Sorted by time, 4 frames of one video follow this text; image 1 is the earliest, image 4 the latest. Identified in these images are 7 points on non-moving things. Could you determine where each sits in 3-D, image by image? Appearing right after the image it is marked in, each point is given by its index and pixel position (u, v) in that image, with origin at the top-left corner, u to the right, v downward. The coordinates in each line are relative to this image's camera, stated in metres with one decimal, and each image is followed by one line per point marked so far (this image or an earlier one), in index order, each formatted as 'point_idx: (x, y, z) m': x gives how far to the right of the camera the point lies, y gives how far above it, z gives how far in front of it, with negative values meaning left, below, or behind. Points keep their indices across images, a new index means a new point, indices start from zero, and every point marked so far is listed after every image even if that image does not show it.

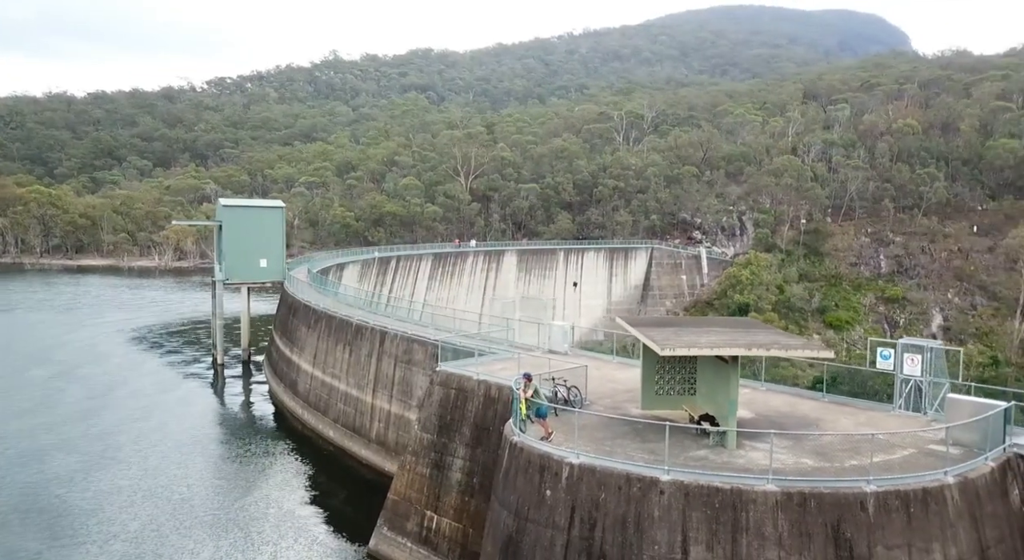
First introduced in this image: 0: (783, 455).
0: (+4.7, -3.0, +13.5) m
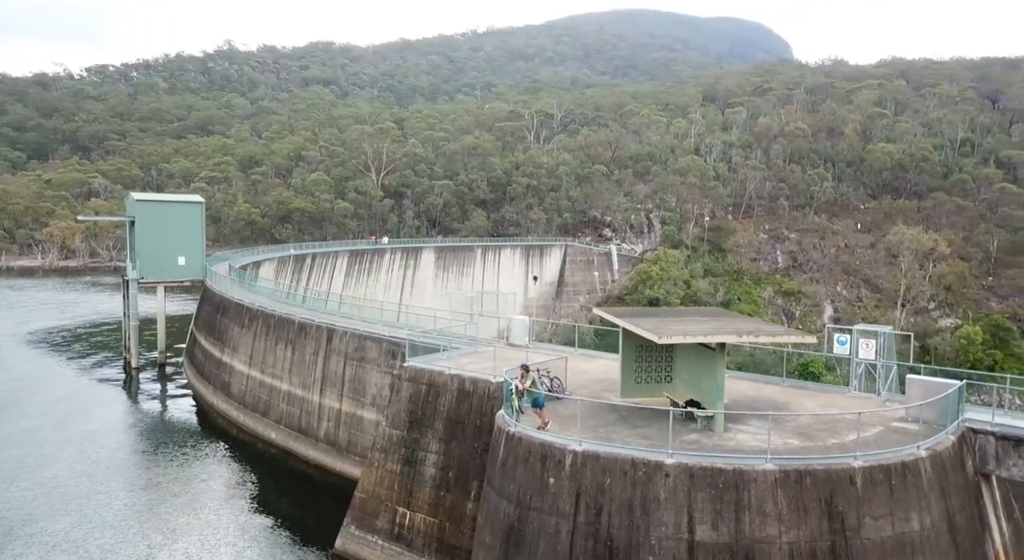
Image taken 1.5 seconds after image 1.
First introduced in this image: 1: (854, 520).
0: (+4.8, -2.9, +14.5) m
1: (+5.5, -3.9, +12.6) m
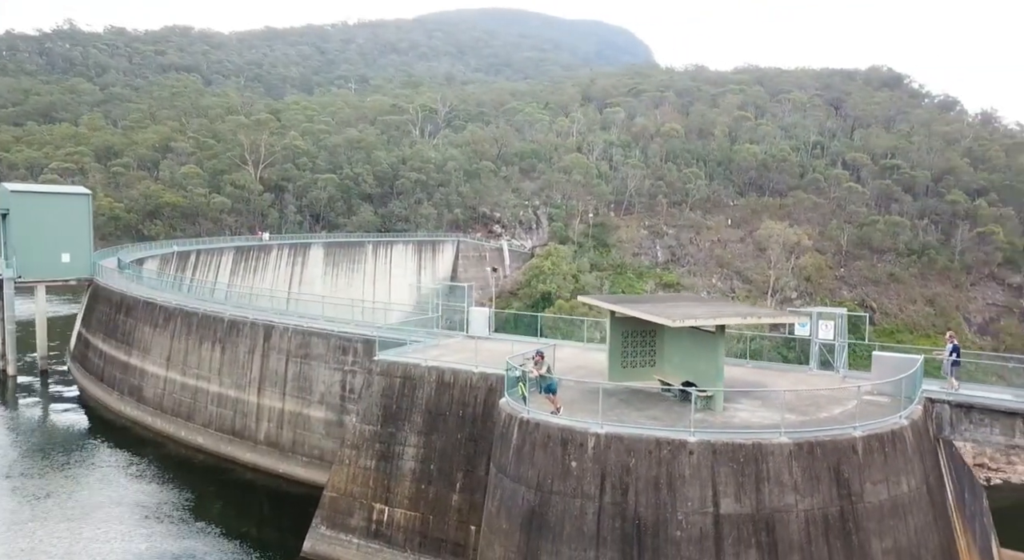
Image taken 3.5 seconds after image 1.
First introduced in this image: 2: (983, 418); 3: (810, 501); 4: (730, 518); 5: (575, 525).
0: (+5.0, -2.6, +15.5) m
1: (+6.1, -3.6, +13.8) m
2: (+10.2, -3.0, +16.9) m
3: (+5.2, -3.8, +13.6) m
4: (+3.7, -4.1, +13.5) m
5: (+1.1, -4.4, +14.0) m
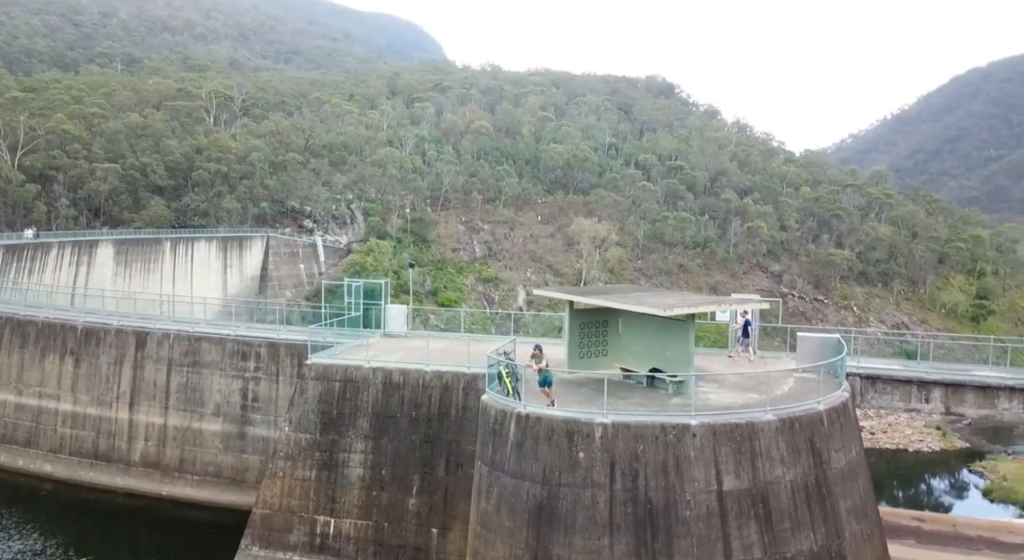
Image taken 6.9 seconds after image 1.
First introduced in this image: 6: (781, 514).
0: (+4.6, -2.4, +16.7) m
1: (+6.2, -3.4, +15.3) m
2: (+9.2, -2.6, +19.4) m
3: (+5.3, -3.6, +14.8) m
4: (+4.0, -3.9, +14.3) m
5: (+1.4, -4.2, +14.1) m
6: (+5.0, -4.3, +14.6) m
